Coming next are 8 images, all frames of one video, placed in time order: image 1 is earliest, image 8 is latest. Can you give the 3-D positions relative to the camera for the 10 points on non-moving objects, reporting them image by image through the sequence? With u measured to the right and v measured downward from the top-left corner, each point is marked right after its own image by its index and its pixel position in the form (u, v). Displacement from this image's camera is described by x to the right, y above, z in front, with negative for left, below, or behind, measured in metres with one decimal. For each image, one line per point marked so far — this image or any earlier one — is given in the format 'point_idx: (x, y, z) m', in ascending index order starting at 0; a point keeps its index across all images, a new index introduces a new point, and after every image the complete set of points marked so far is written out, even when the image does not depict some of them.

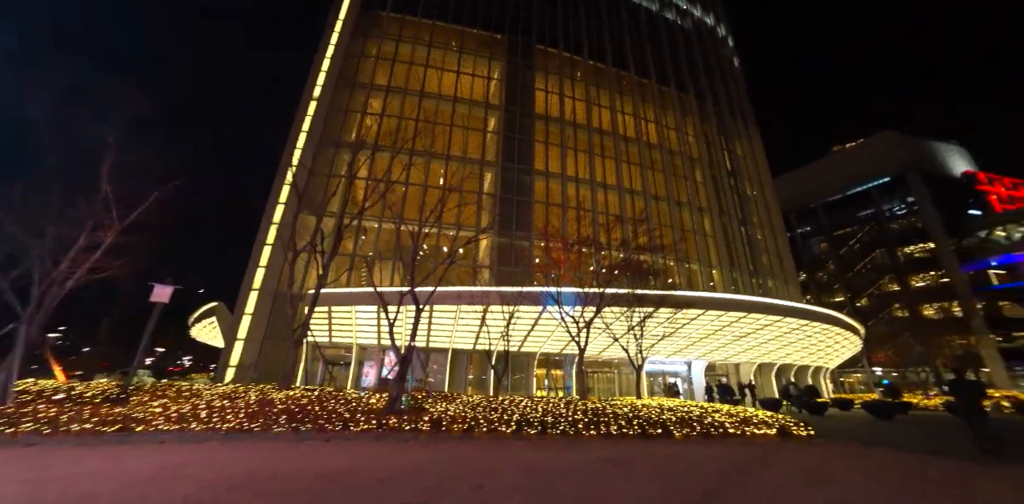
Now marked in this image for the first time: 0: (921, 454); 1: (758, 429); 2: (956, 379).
0: (+9.6, -4.8, +9.0) m
1: (+7.1, -5.2, +11.1) m
2: (+11.3, -3.0, +9.5) m
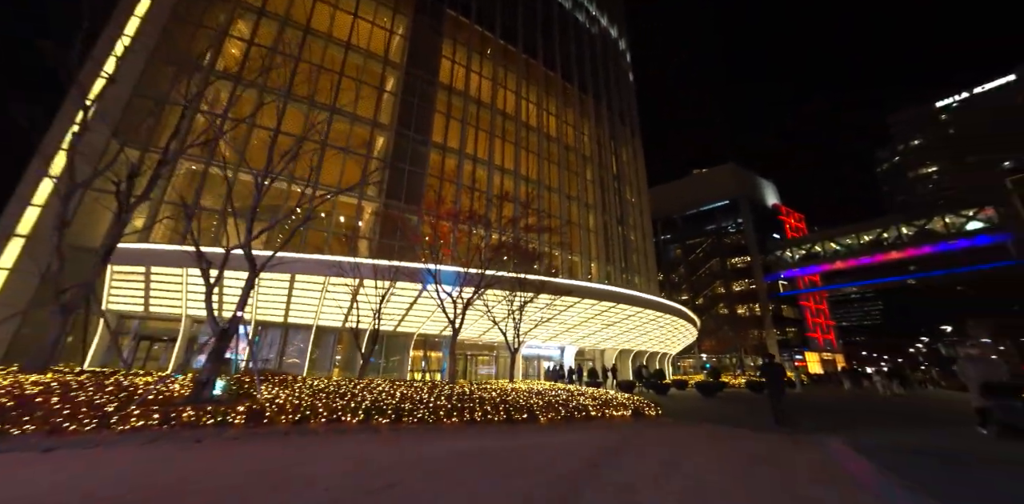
0: (+6.2, -4.9, +10.8) m
1: (+3.2, -5.0, +12.1) m
2: (+7.8, -3.3, +11.6) m
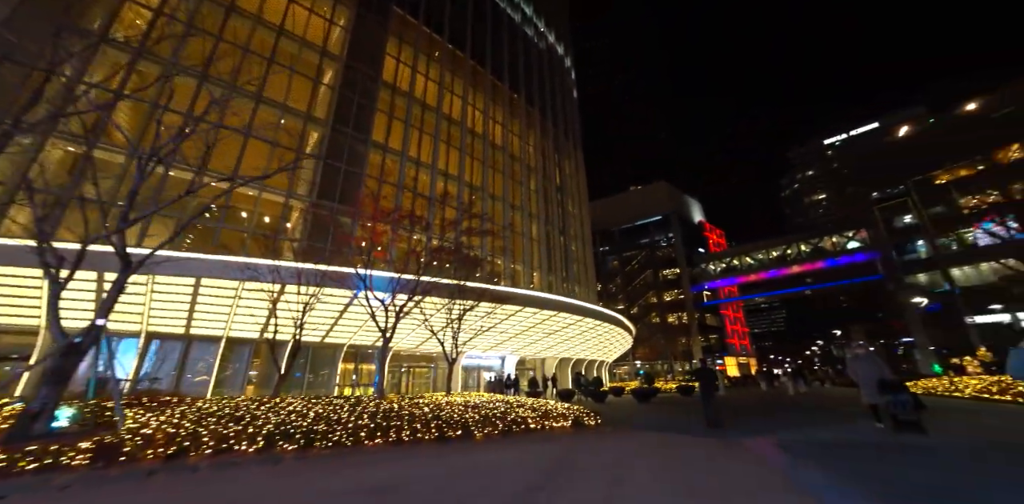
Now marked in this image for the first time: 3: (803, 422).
0: (+4.5, -5.2, +11.0) m
1: (+1.3, -5.2, +11.9) m
2: (+6.0, -3.6, +12.1) m
3: (+9.7, -5.7, +13.0) m
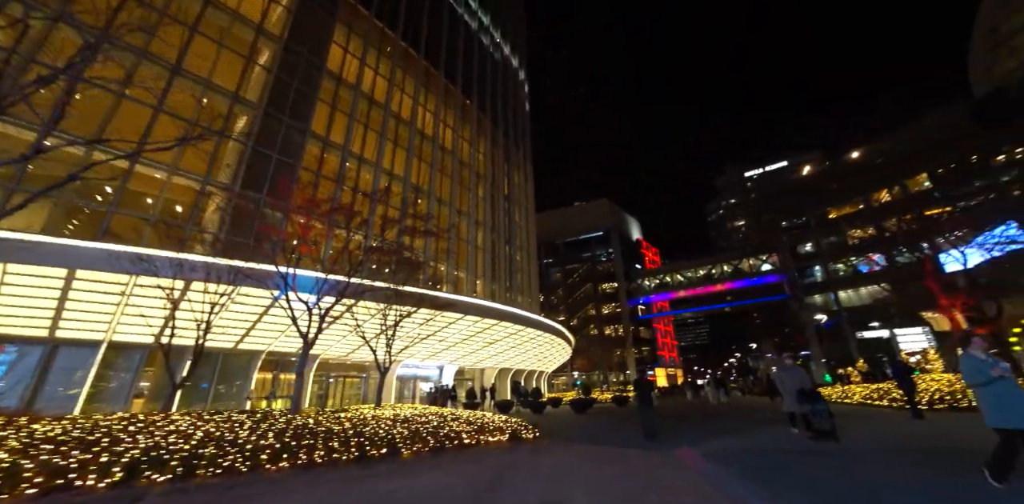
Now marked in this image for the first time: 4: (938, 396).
0: (+2.6, -5.5, +11.0) m
1: (-0.6, -5.4, +11.4) m
2: (+4.0, -4.0, +12.3) m
3: (+7.5, -6.3, +13.6) m
4: (+21.0, -7.2, +19.5) m
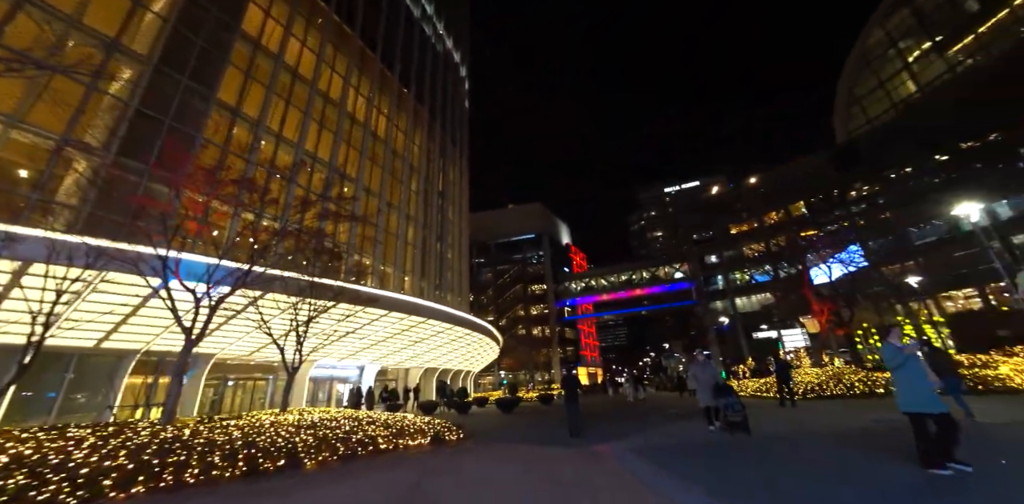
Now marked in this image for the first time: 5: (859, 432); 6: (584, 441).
0: (+0.5, -5.4, +10.9) m
1: (-2.8, -5.2, +10.7) m
2: (+1.7, -4.0, +12.5) m
3: (+4.8, -6.4, +14.3) m
4: (+17.0, -7.9, +22.5) m
5: (+9.1, -4.7, +10.1) m
6: (+2.1, -5.5, +11.2) m
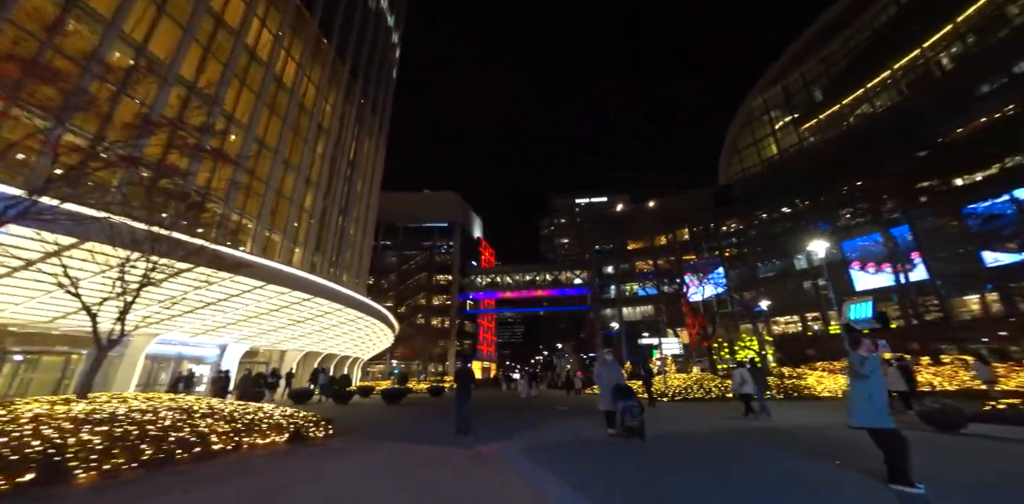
0: (-2.6, -4.9, +9.9) m
1: (-5.7, -4.2, +9.0) m
2: (-1.6, -3.6, +11.8) m
3: (+0.7, -6.3, +14.3) m
4: (+10.4, -9.0, +25.1) m
5: (+6.0, -5.2, +11.1) m
6: (-1.1, -5.1, +10.7) m
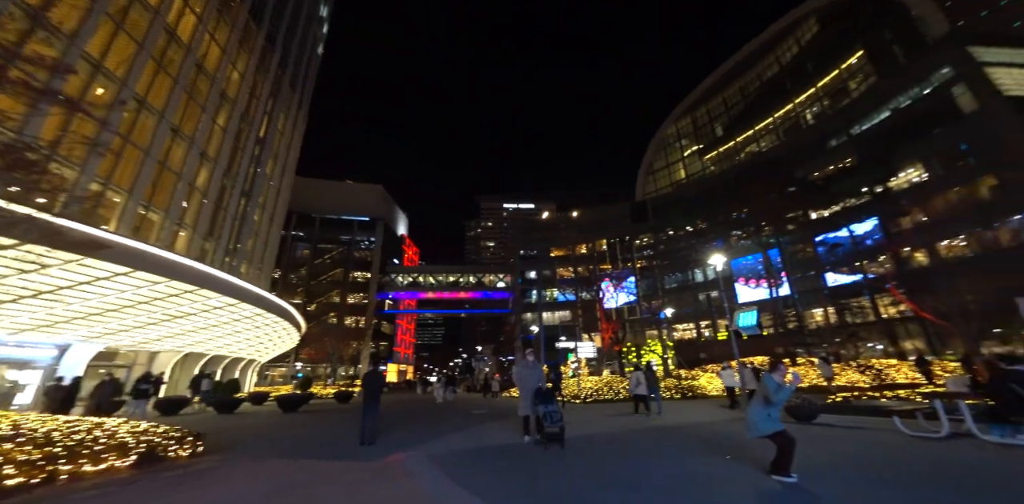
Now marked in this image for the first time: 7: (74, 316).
0: (-4.6, -4.6, +8.8) m
1: (-7.4, -3.8, +7.3) m
2: (-3.9, -3.4, +10.8) m
3: (-2.4, -6.3, +13.7) m
4: (+5.0, -9.5, +26.1) m
5: (+3.5, -5.5, +11.6) m
6: (-3.4, -5.0, +9.8) m
7: (-21.6, -3.2, +19.3) m
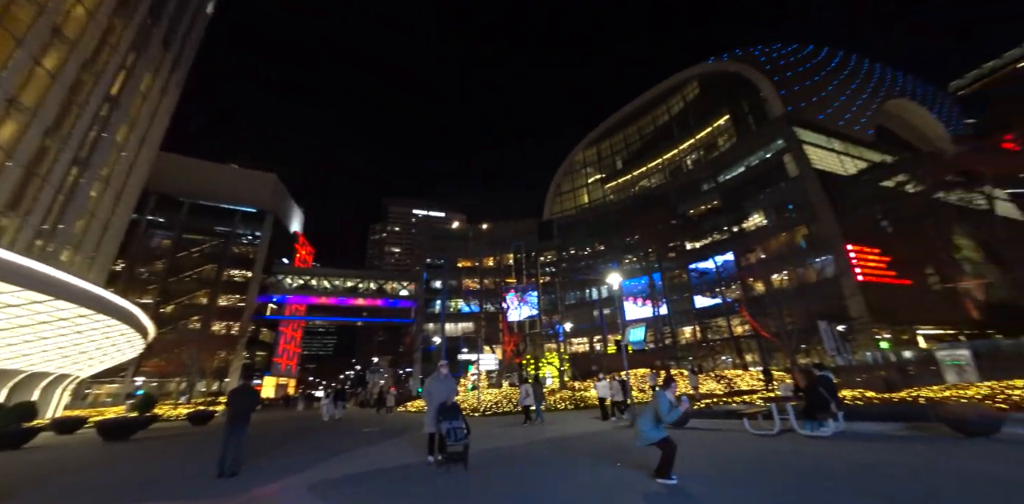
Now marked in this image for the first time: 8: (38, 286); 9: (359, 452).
0: (-6.7, -4.4, +6.9) m
1: (-9.0, -3.3, +4.8) m
2: (-6.4, -3.2, +9.1) m
3: (-5.8, -6.3, +12.1) m
4: (-1.8, -10.3, +25.8) m
5: (+0.5, -5.9, +11.5) m
6: (-5.7, -4.9, +8.2) m
7: (-25.6, -1.9, +13.2) m
8: (-19.8, -1.4, +16.3) m
9: (-4.6, -6.1, +11.7) m
